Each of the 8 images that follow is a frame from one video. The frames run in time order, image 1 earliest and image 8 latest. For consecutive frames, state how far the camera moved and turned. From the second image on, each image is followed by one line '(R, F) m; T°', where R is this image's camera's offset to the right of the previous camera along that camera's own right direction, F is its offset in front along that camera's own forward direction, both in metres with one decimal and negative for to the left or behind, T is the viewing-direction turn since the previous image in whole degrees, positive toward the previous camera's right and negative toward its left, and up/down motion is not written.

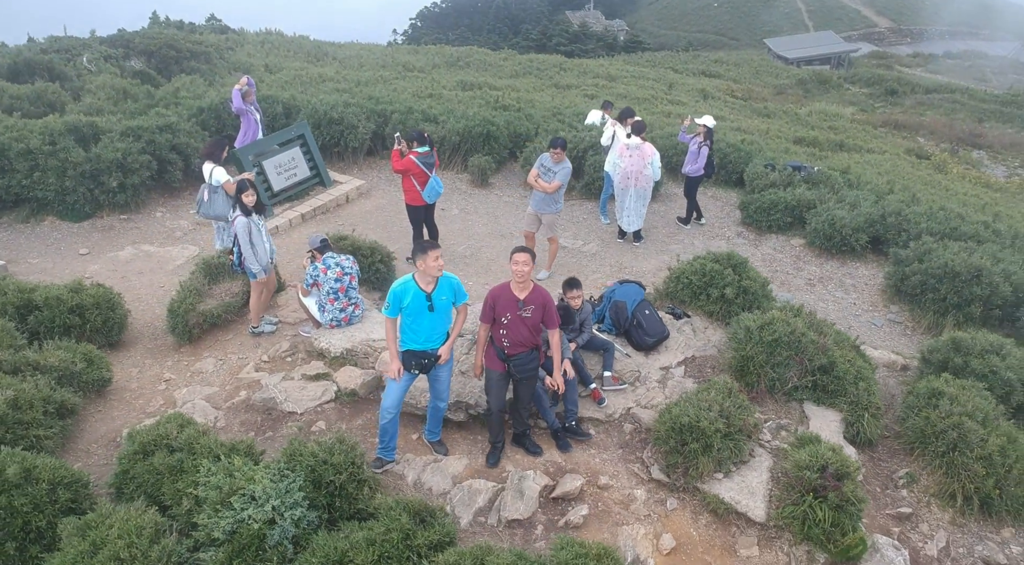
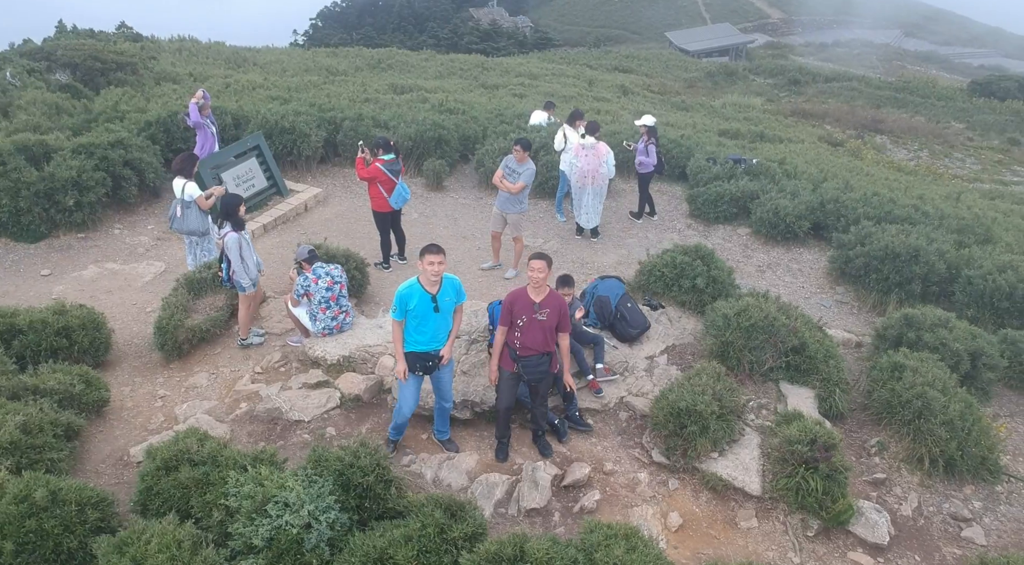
(-0.4, -0.1) m; +4°
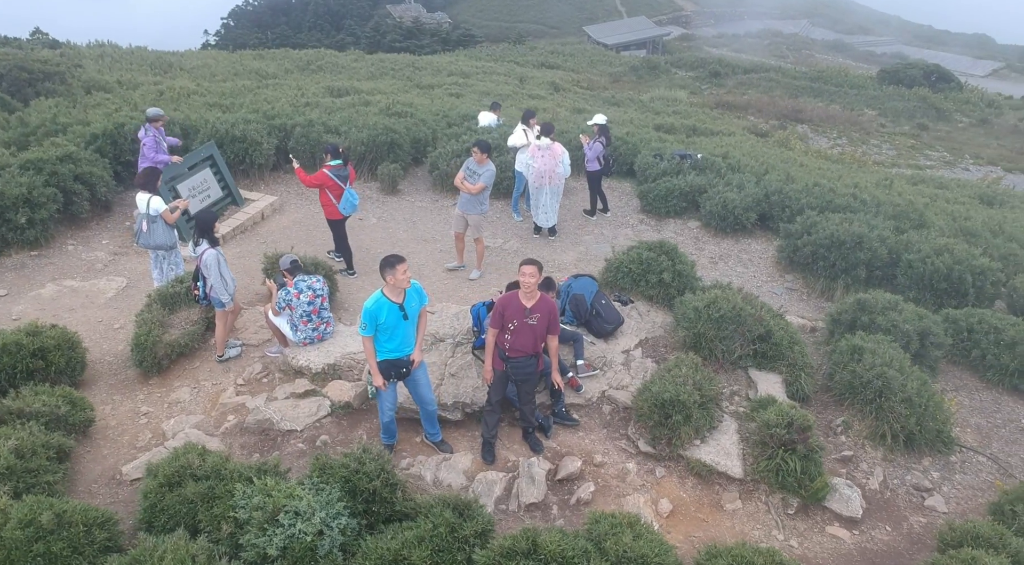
(-0.2, -0.1) m; +4°
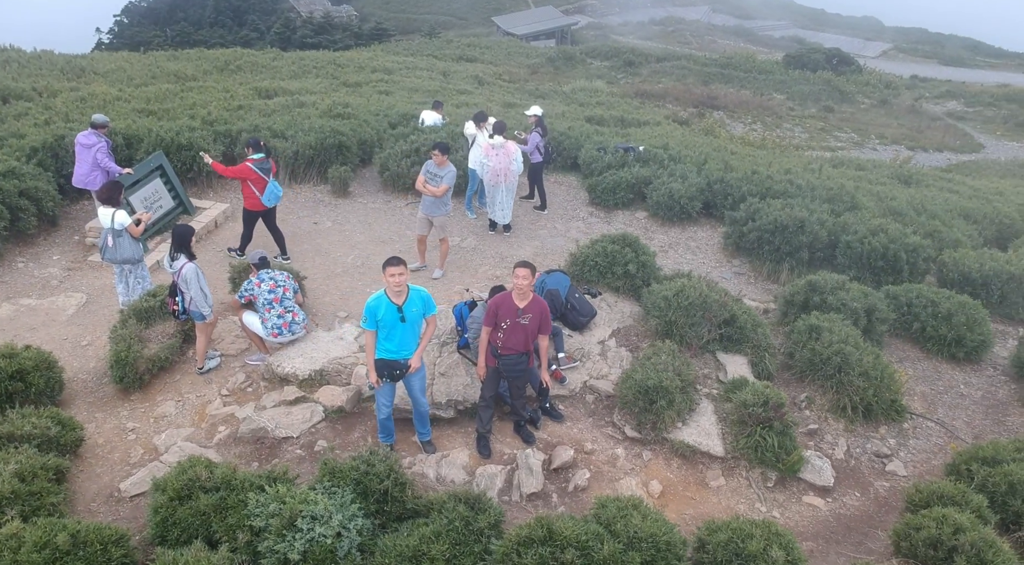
(-0.3, -0.1) m; +4°
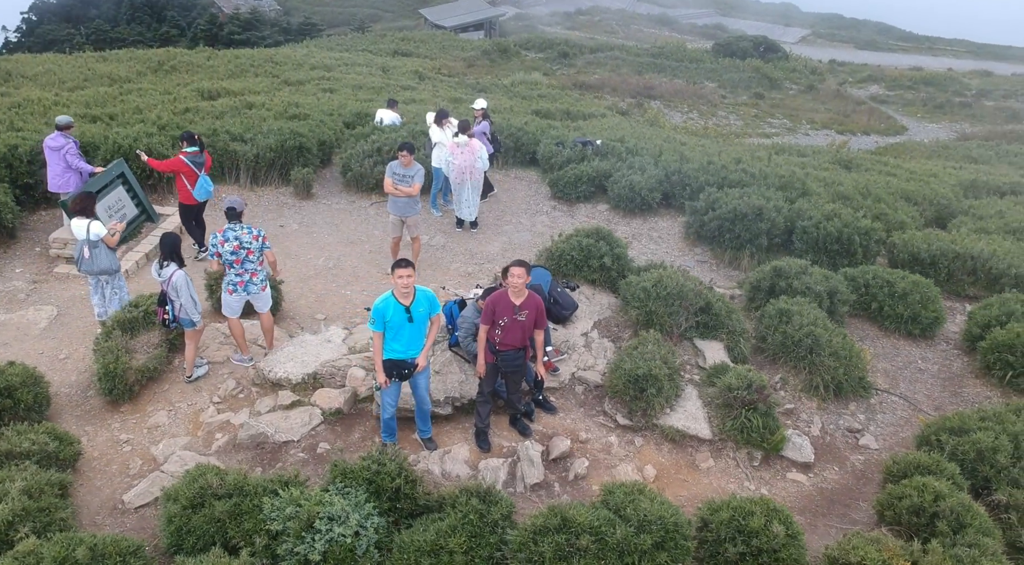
(-0.2, -0.1) m; +3°
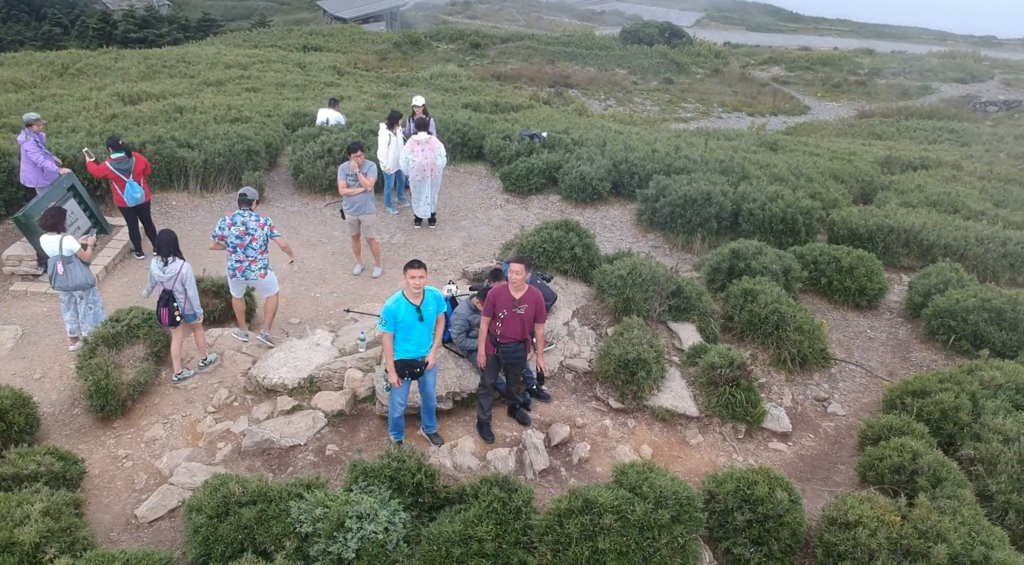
(-0.3, -0.1) m; +4°
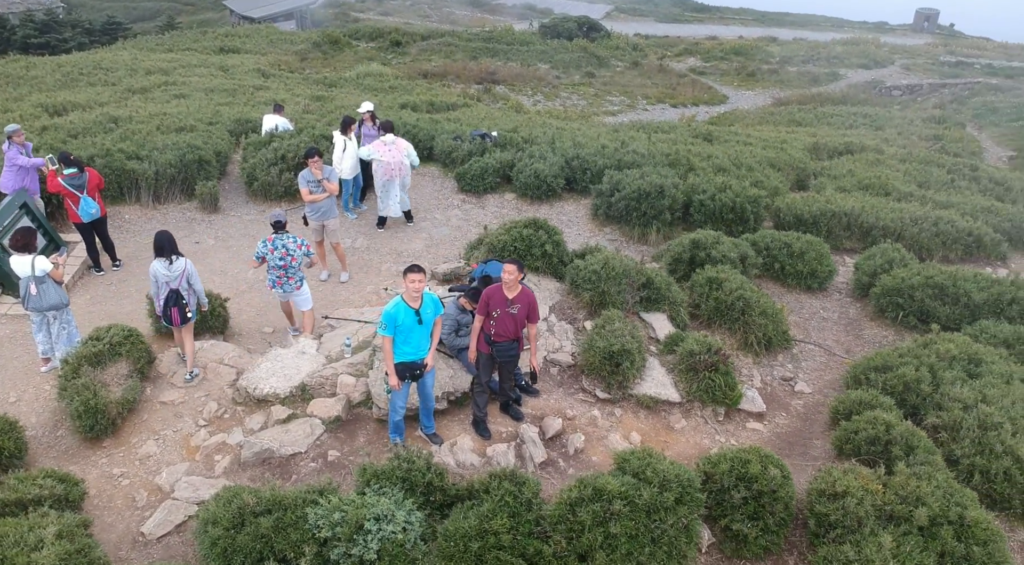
(-0.3, -0.1) m; +4°
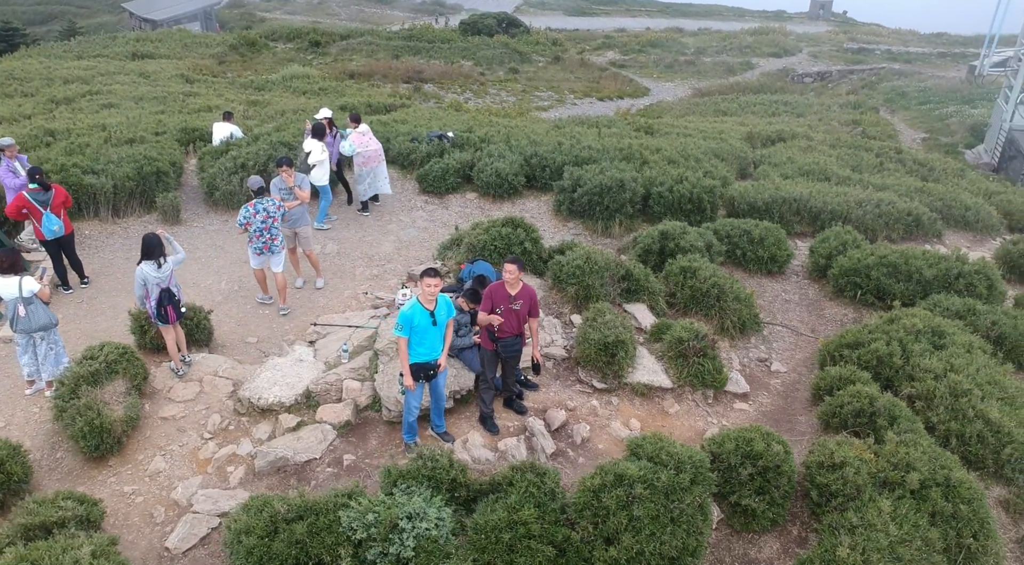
(-0.3, -0.1) m; +3°
